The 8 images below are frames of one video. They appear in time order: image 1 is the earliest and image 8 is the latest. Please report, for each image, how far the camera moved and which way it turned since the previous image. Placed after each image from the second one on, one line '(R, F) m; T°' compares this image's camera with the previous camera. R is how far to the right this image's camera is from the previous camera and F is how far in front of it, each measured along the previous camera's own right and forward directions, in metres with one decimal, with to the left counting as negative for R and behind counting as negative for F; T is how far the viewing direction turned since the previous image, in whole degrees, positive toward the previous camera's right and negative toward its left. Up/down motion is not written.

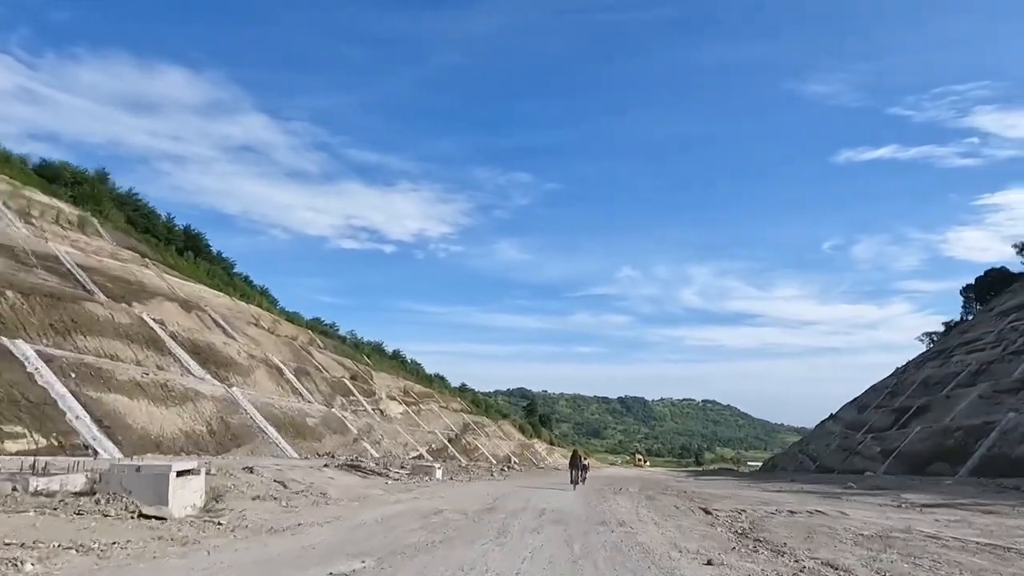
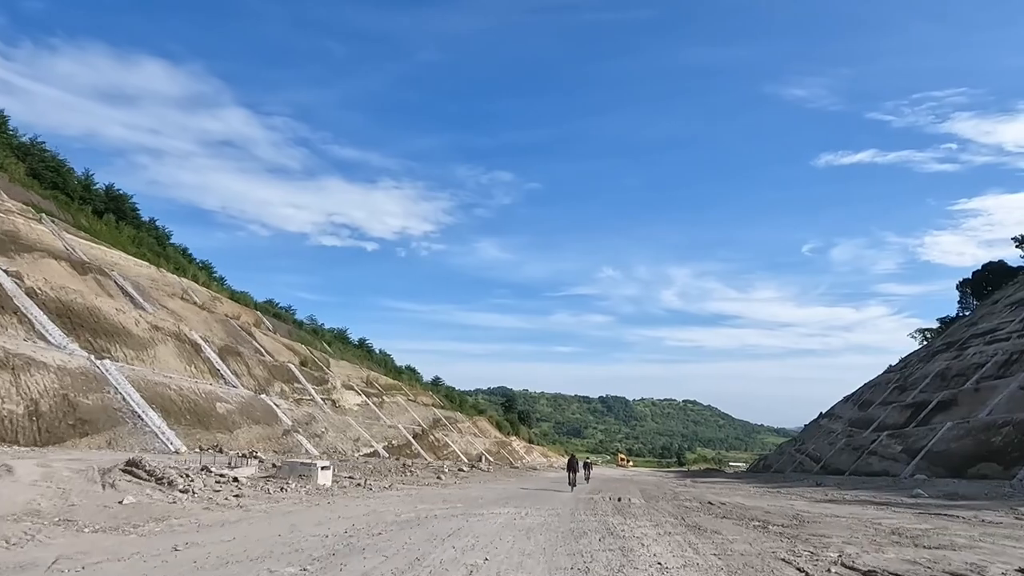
(+0.6, +6.9) m; +1°
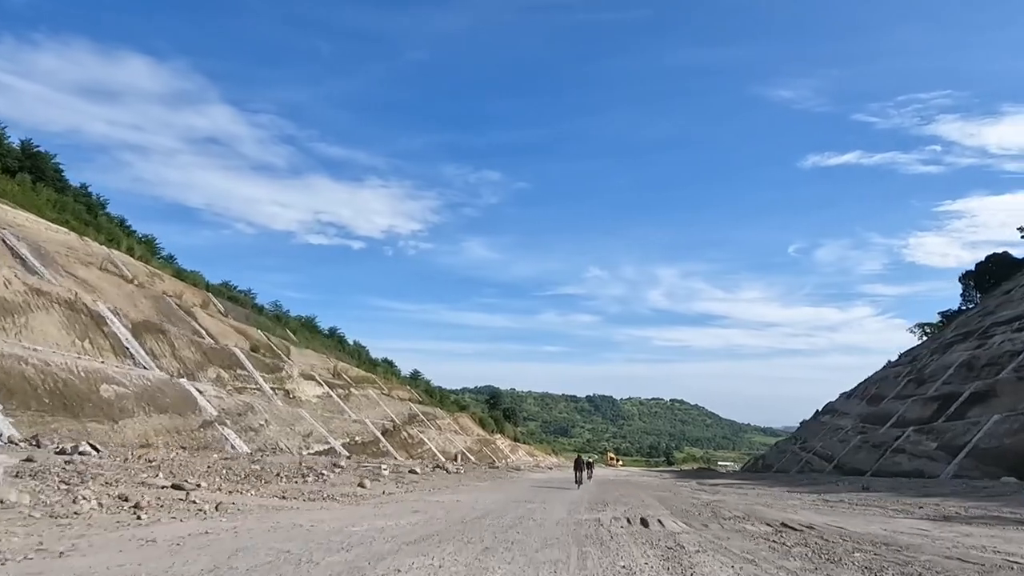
(+0.4, +6.1) m; +1°
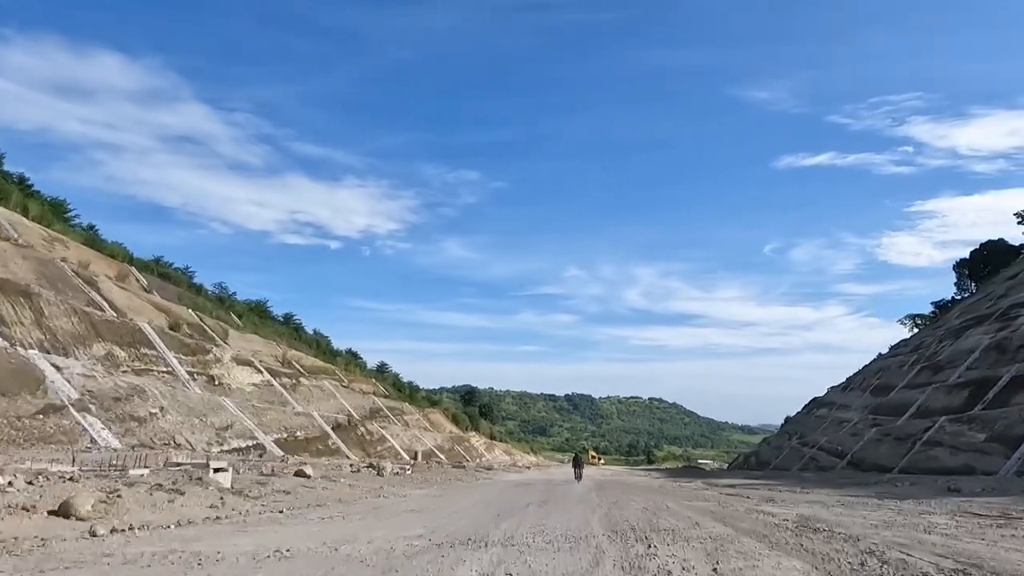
(+0.4, +6.8) m; +2°
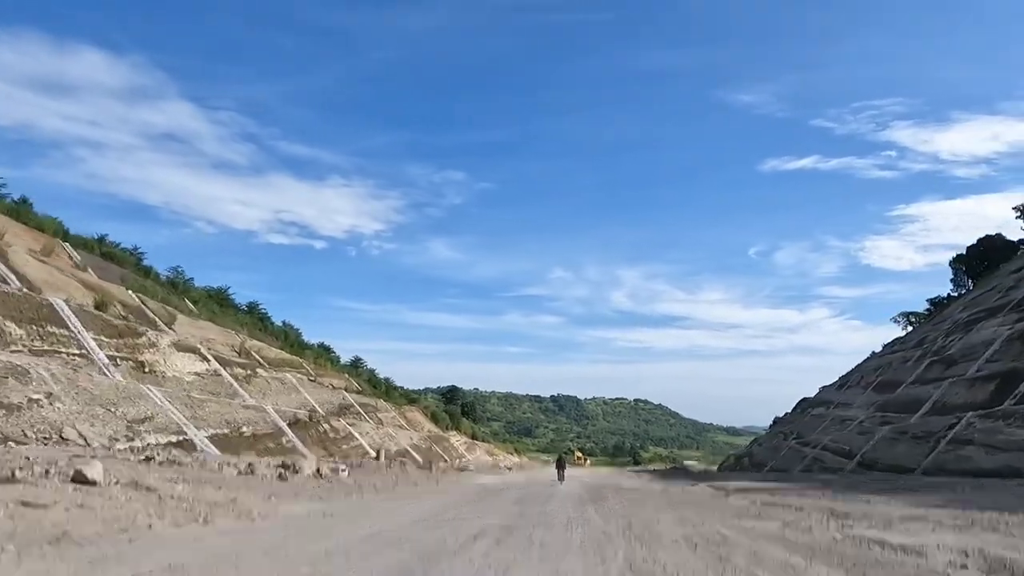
(+0.3, +4.5) m; +1°
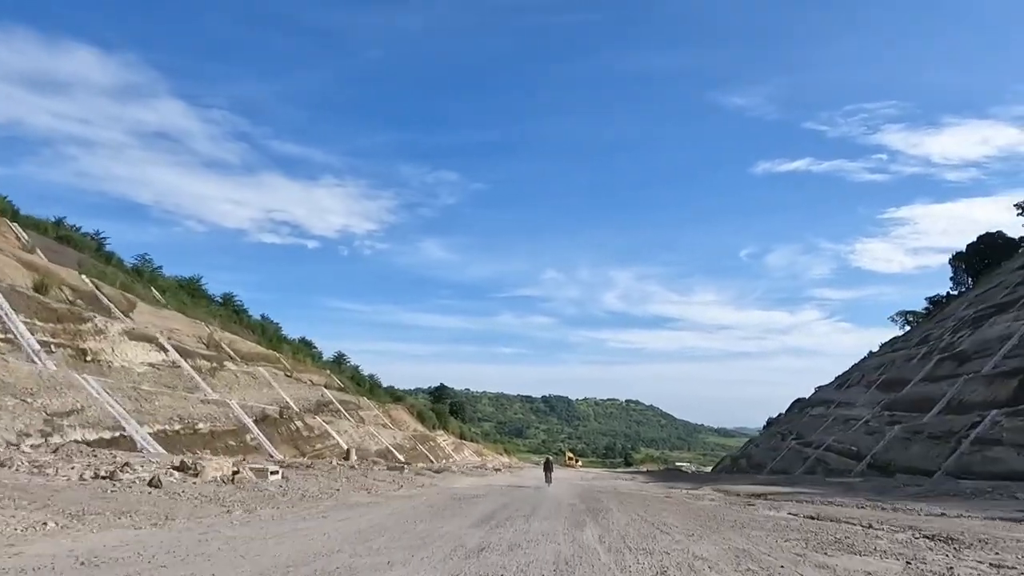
(+0.3, +3.0) m; +1°
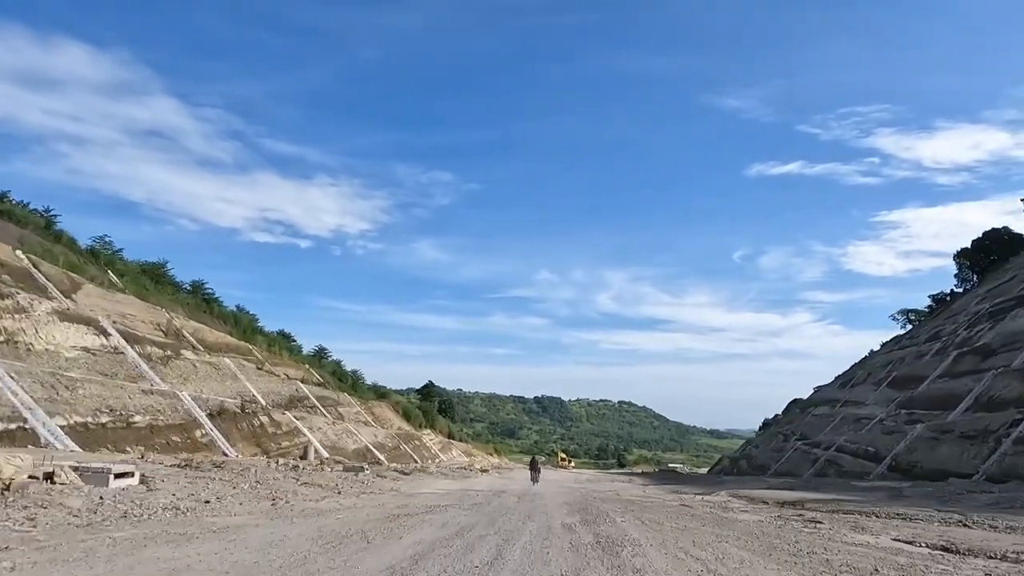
(+0.3, +3.8) m; +1°
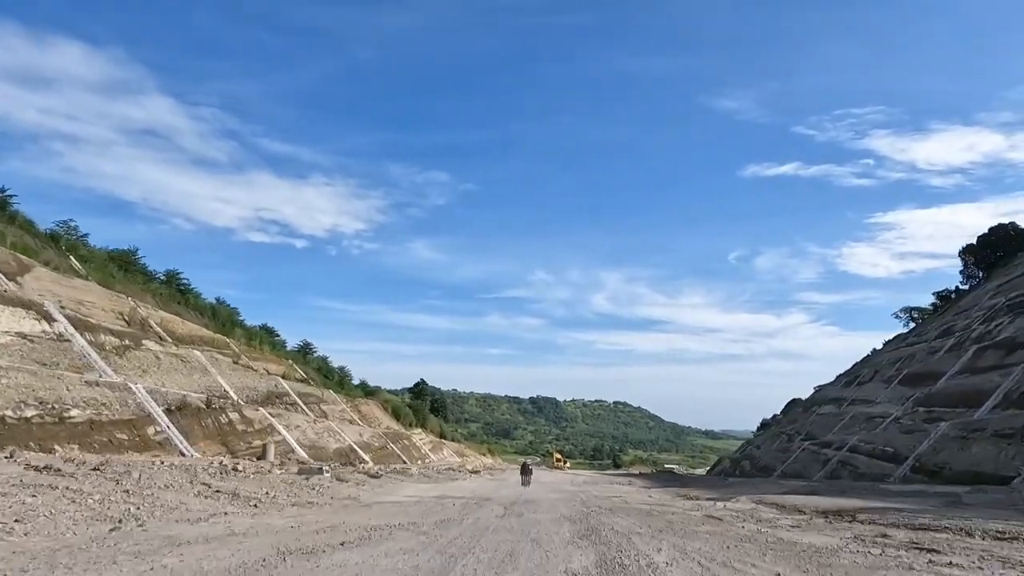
(+0.2, +3.1) m; 0°
